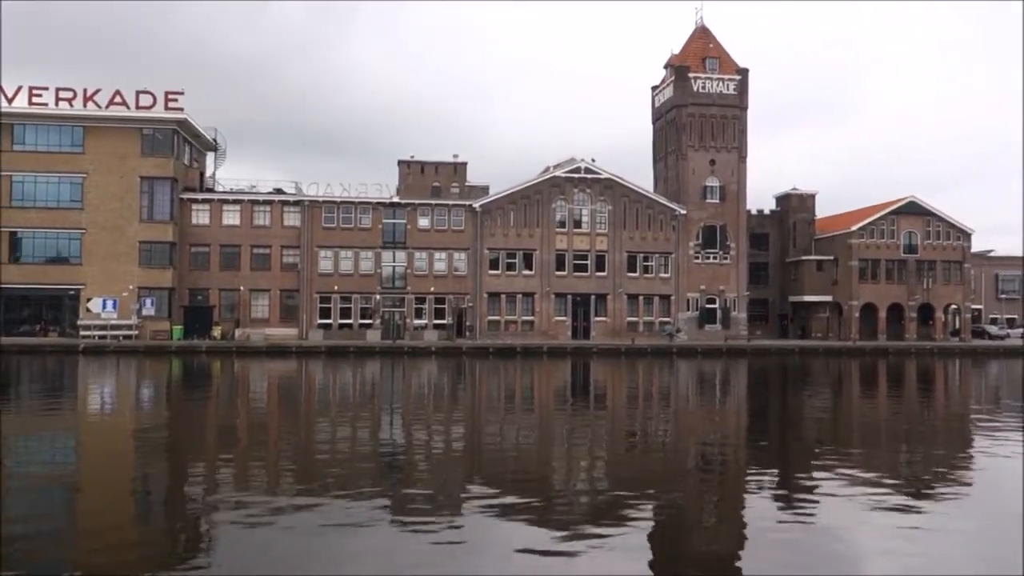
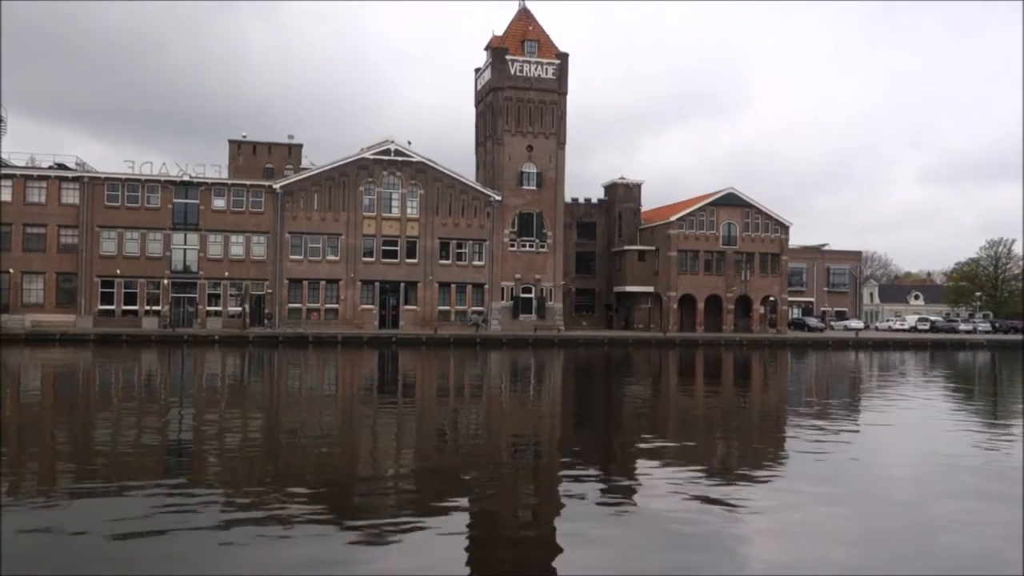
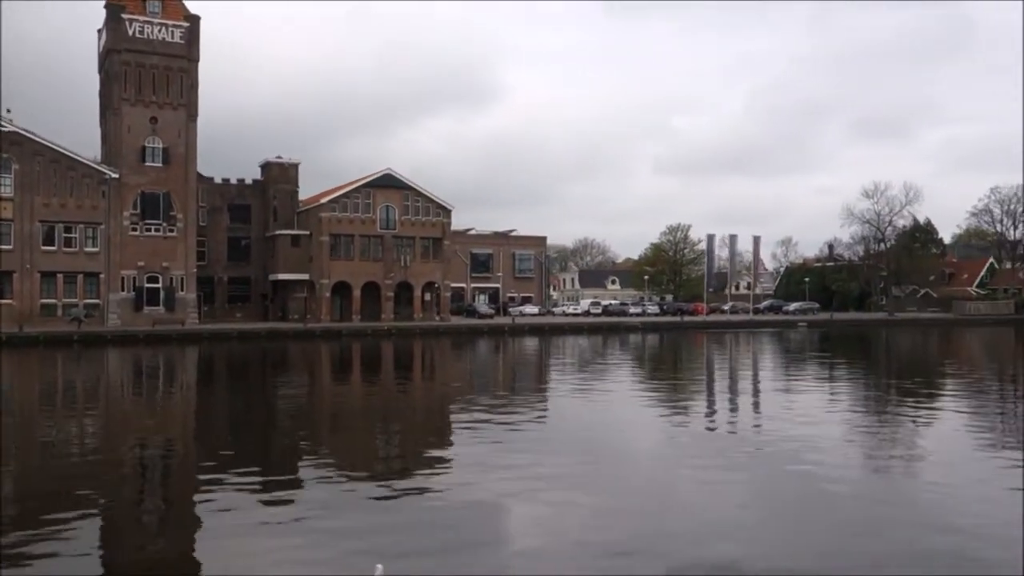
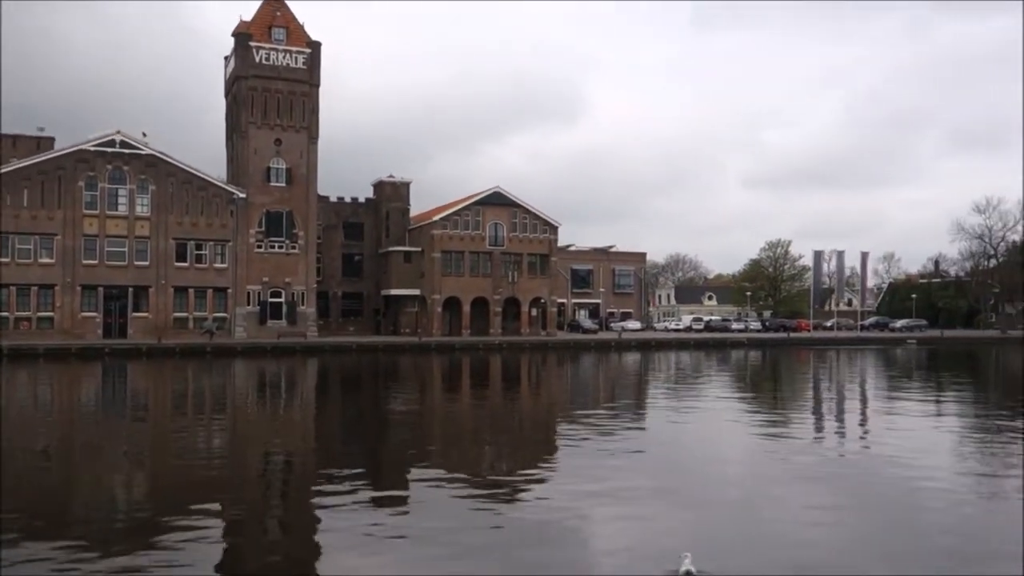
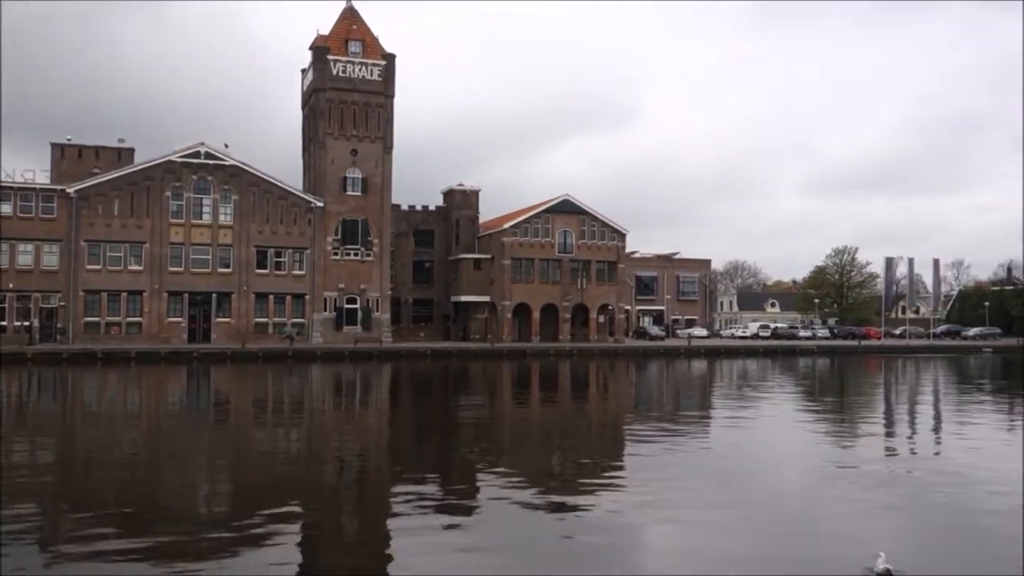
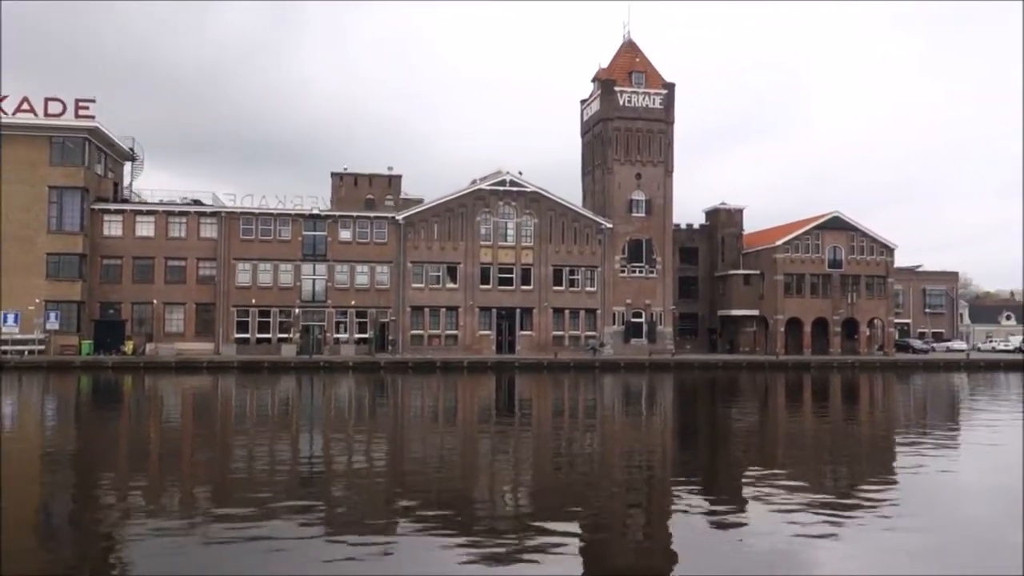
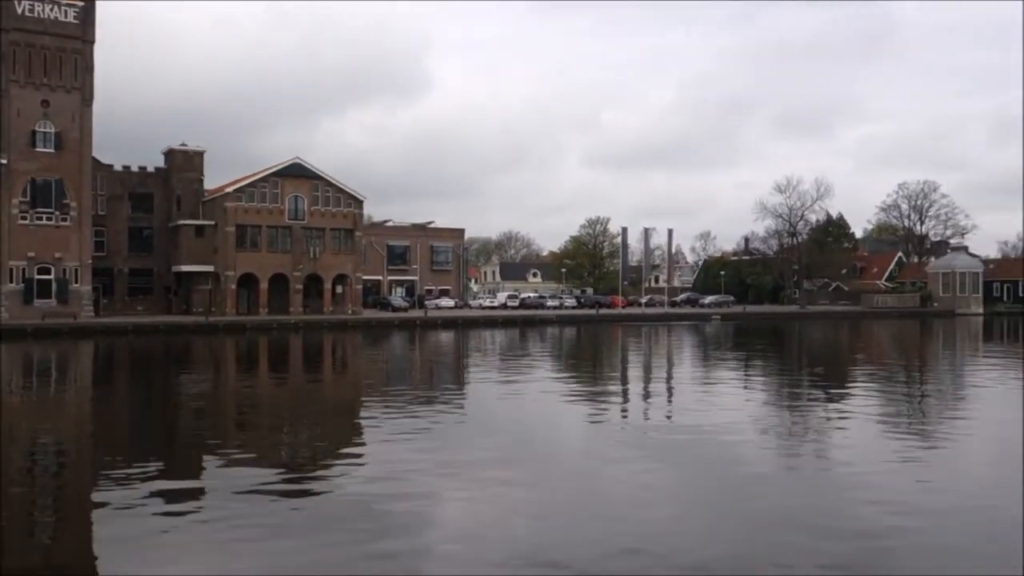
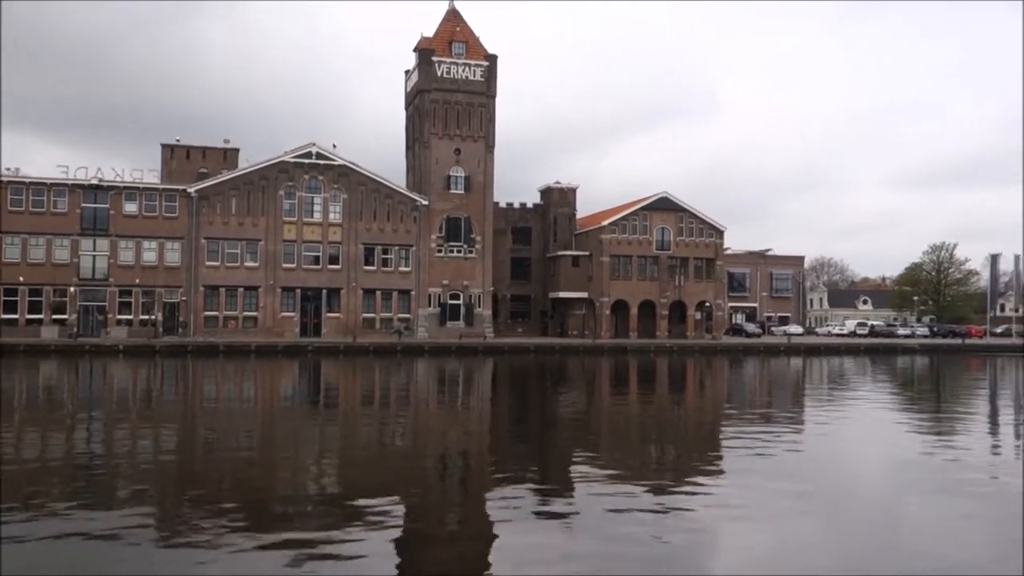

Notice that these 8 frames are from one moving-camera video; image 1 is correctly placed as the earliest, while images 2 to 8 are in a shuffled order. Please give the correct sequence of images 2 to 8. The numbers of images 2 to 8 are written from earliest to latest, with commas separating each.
6, 2, 8, 5, 4, 3, 7
